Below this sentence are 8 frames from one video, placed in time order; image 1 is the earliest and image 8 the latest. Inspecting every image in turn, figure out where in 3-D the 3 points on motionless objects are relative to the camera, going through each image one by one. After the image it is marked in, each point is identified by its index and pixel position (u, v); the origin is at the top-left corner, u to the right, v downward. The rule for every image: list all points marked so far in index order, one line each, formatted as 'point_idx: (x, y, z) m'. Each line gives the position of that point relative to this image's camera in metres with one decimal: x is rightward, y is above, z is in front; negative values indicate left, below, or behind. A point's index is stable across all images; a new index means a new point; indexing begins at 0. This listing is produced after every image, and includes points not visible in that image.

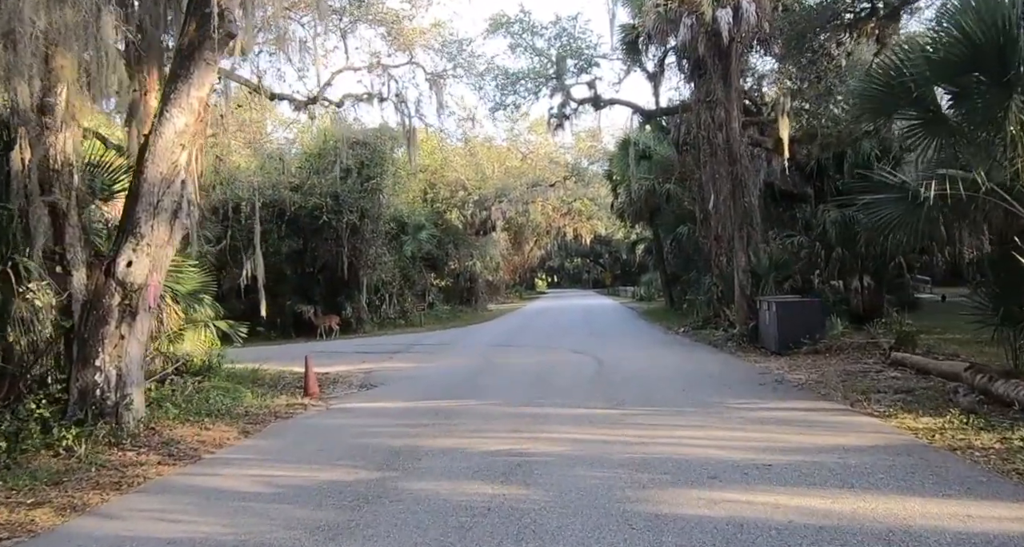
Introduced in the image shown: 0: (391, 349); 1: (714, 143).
0: (-2.7, -1.7, +19.3) m
1: (+4.0, +2.6, +17.5) m
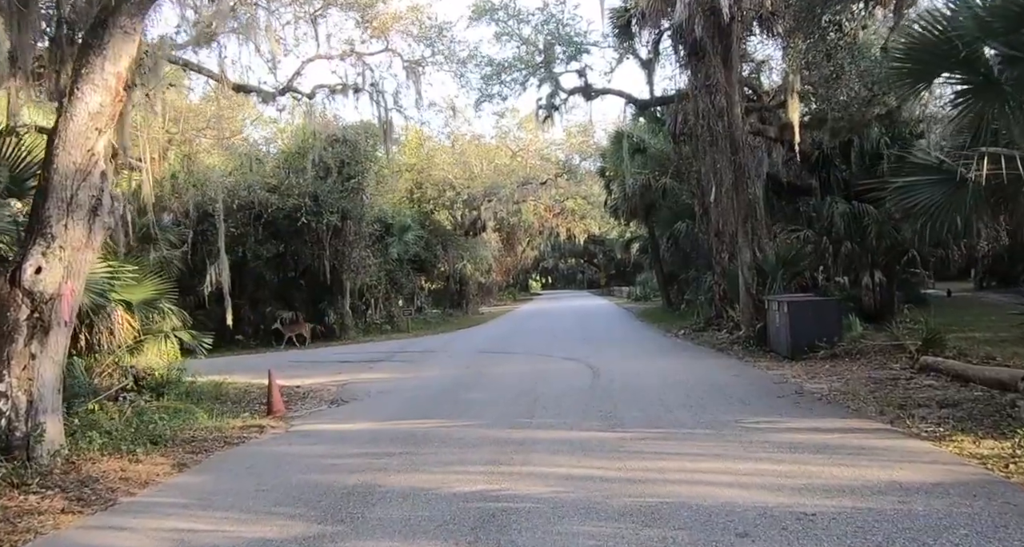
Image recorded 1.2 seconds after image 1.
0: (-2.9, -1.7, +18.1) m
1: (+3.7, +2.6, +16.4) m
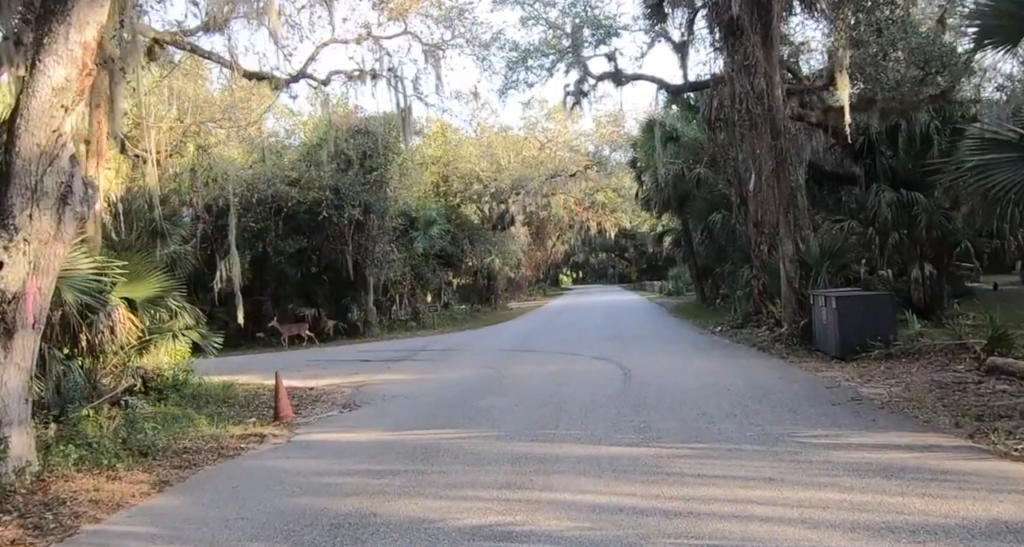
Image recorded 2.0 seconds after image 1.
0: (-2.4, -1.6, +17.3) m
1: (+4.2, +2.7, +15.4) m
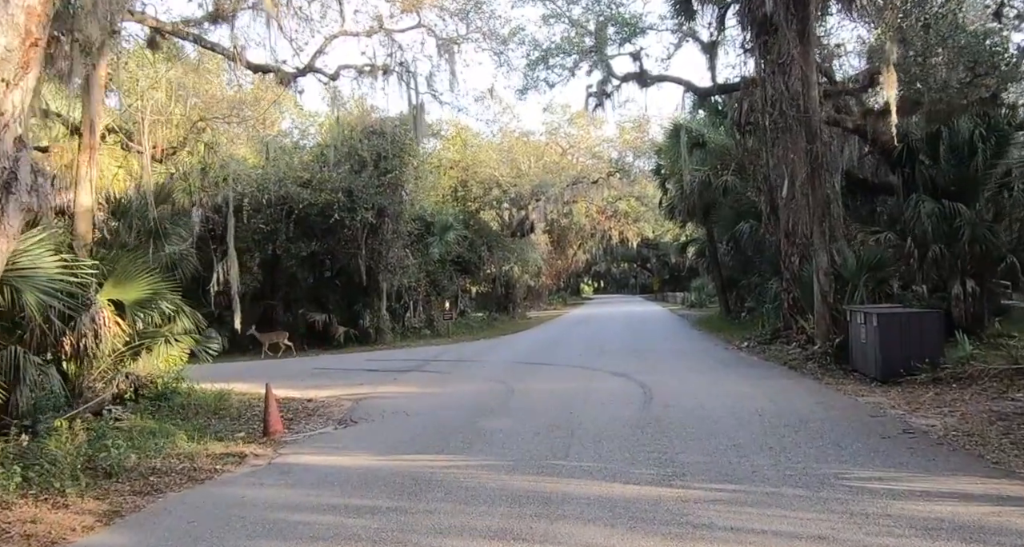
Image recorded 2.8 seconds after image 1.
0: (-2.1, -1.7, +16.5) m
1: (+4.5, +2.5, +14.4) m
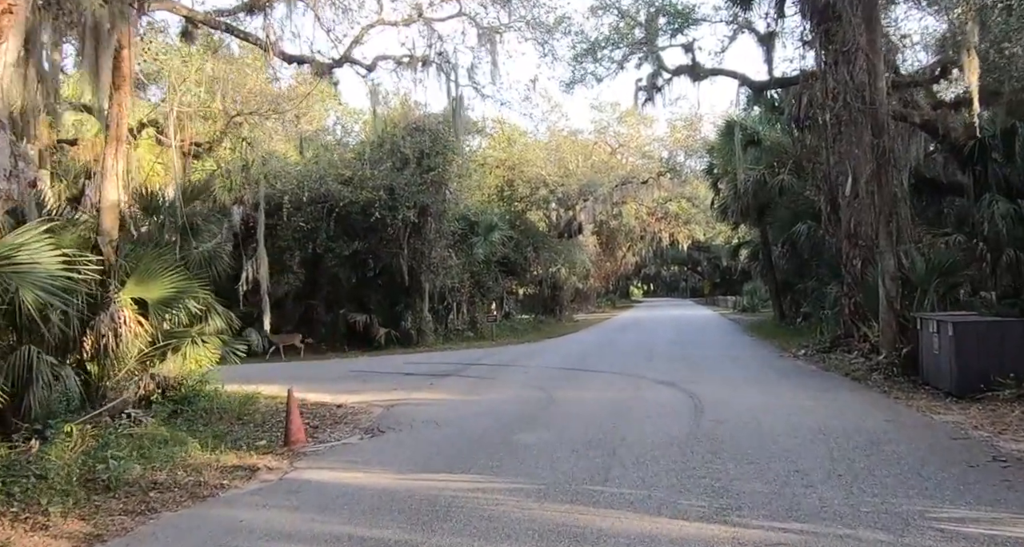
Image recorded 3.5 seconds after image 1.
0: (-1.3, -1.7, +15.9) m
1: (+5.1, +2.5, +13.5) m
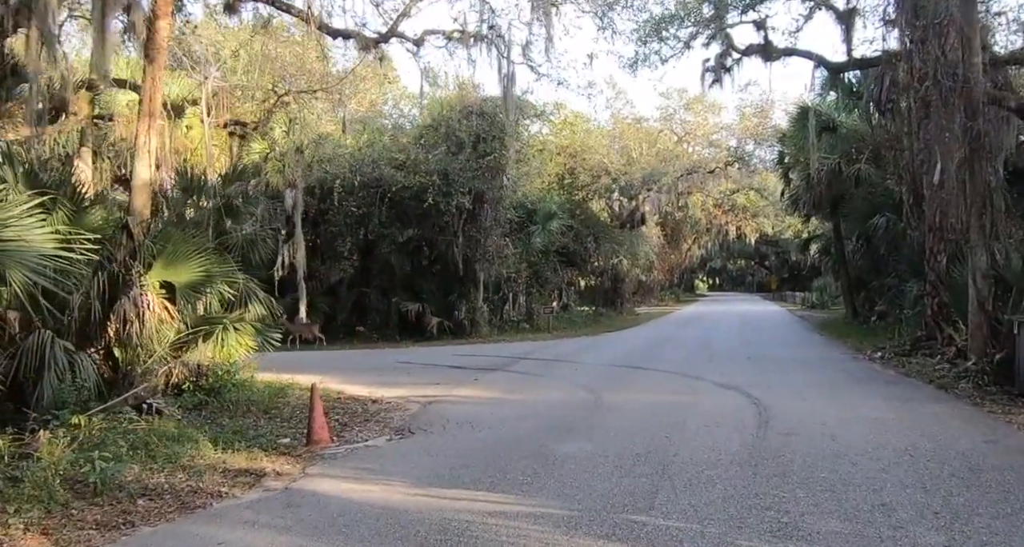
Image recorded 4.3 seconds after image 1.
0: (-0.5, -1.6, +15.1) m
1: (+5.9, +2.5, +12.2) m
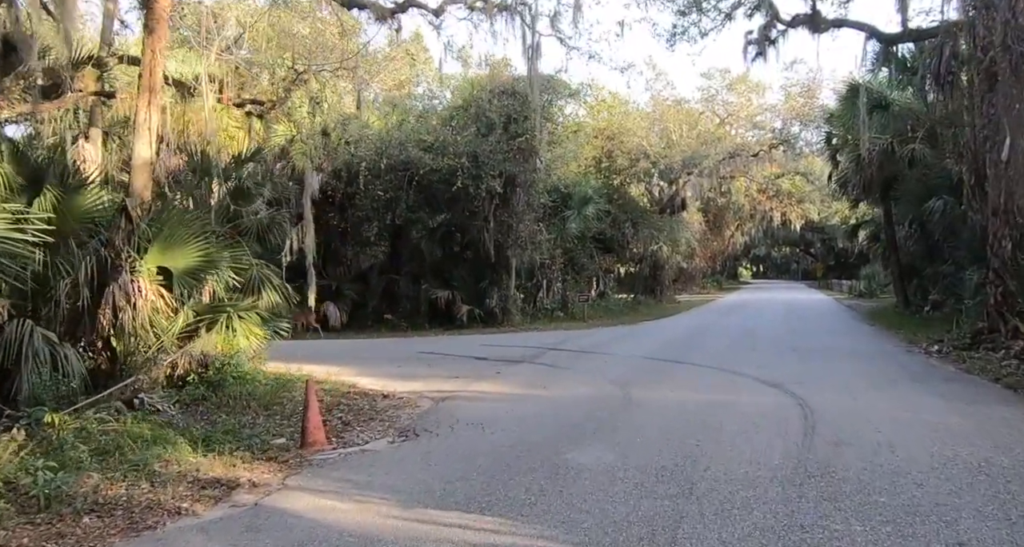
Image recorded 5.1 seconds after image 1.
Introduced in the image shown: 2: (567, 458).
0: (0.0, -1.3, +14.3) m
1: (+6.2, +2.7, +11.1) m
2: (+0.4, -1.3, +6.0) m
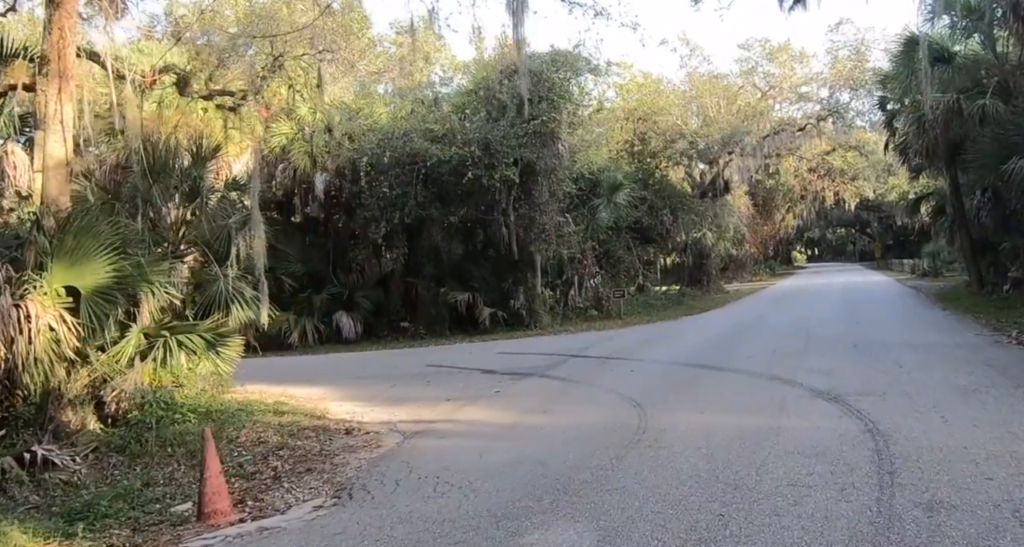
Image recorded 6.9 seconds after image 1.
0: (+0.1, -1.3, +12.4) m
1: (+6.0, +3.0, +8.8) m
2: (+0.1, -1.3, +4.1) m
